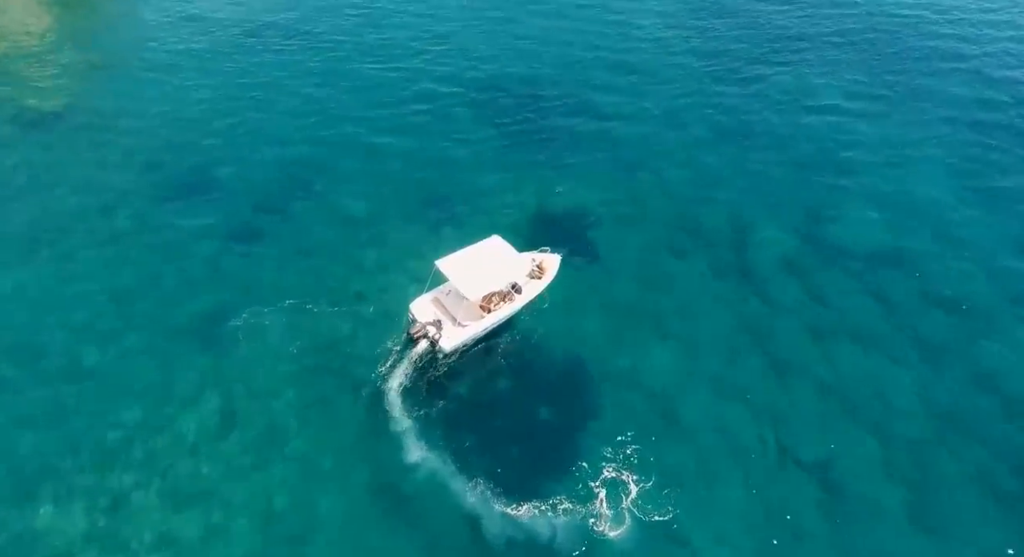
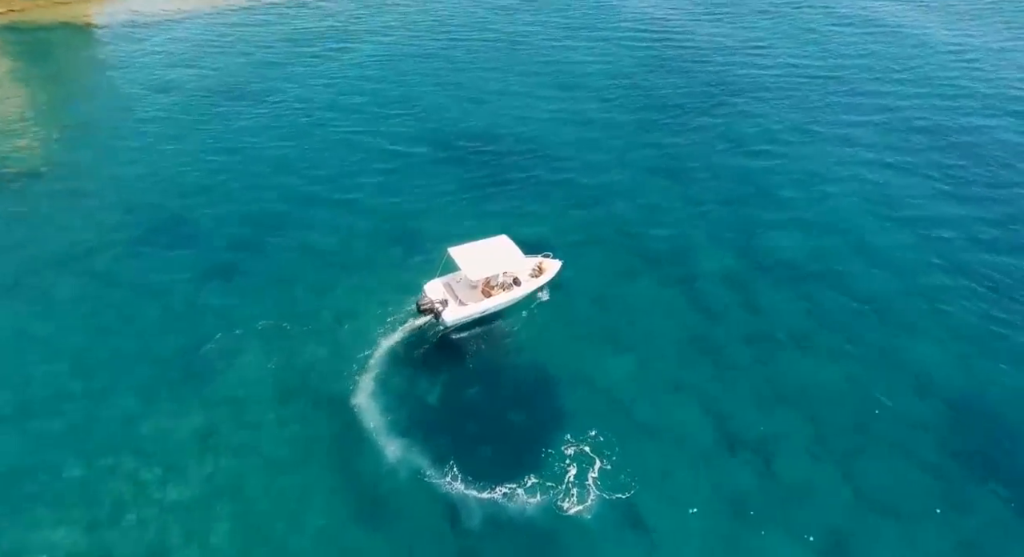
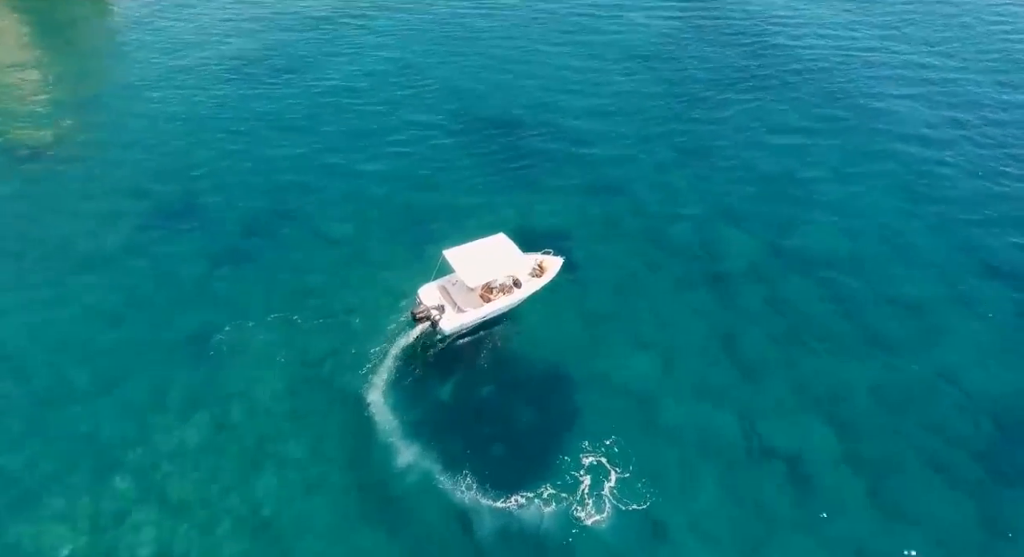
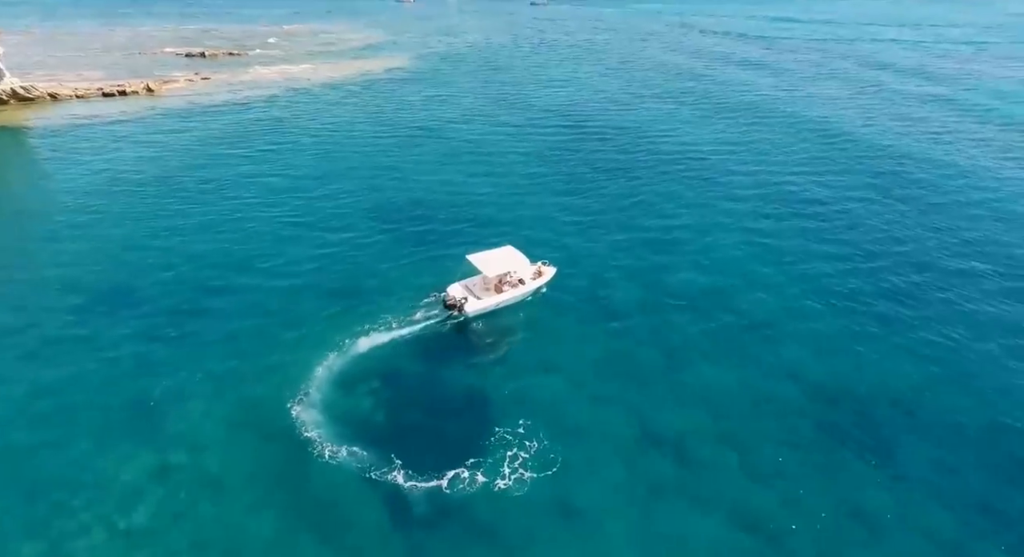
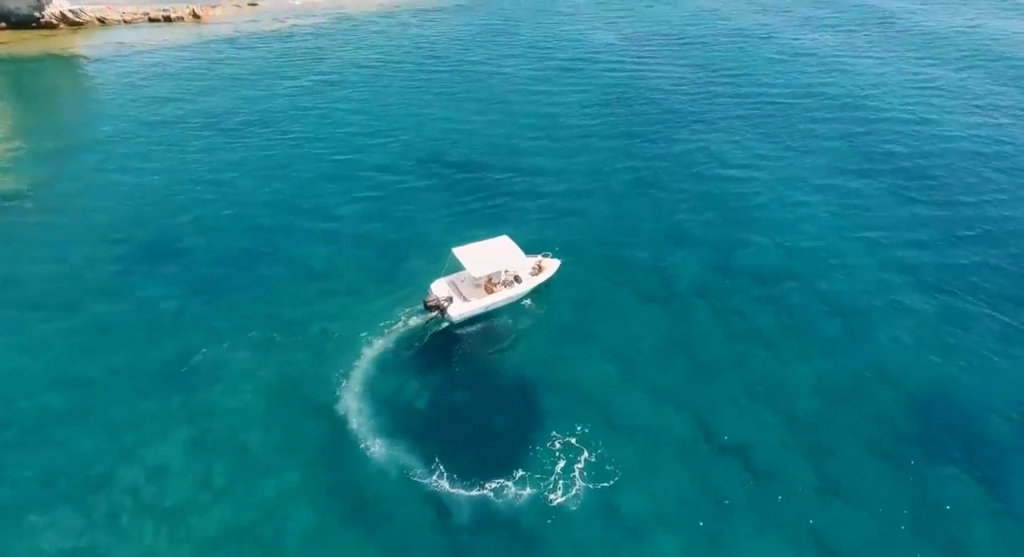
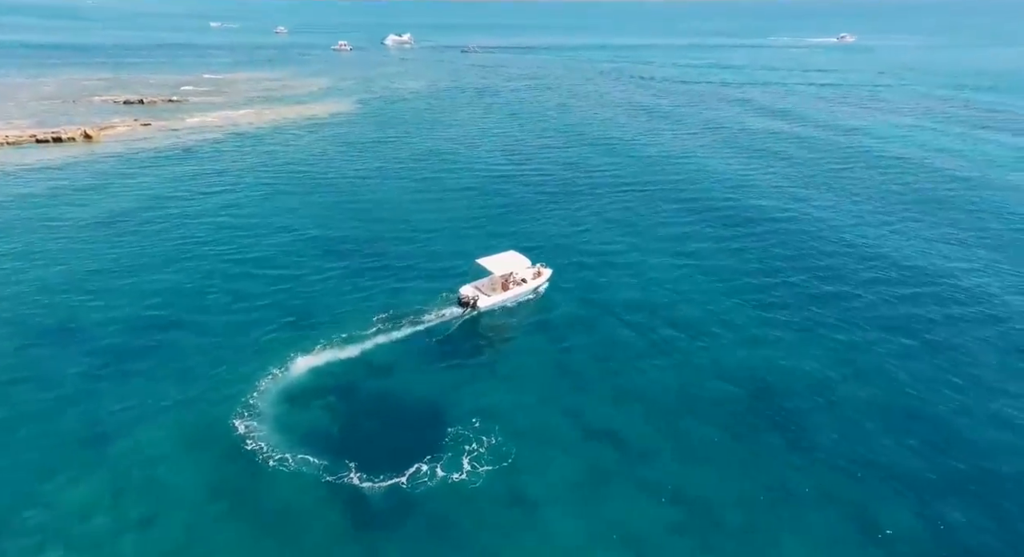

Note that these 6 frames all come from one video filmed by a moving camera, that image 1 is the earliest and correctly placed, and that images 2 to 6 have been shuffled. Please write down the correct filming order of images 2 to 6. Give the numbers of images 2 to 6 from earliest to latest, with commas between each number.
3, 2, 5, 4, 6
